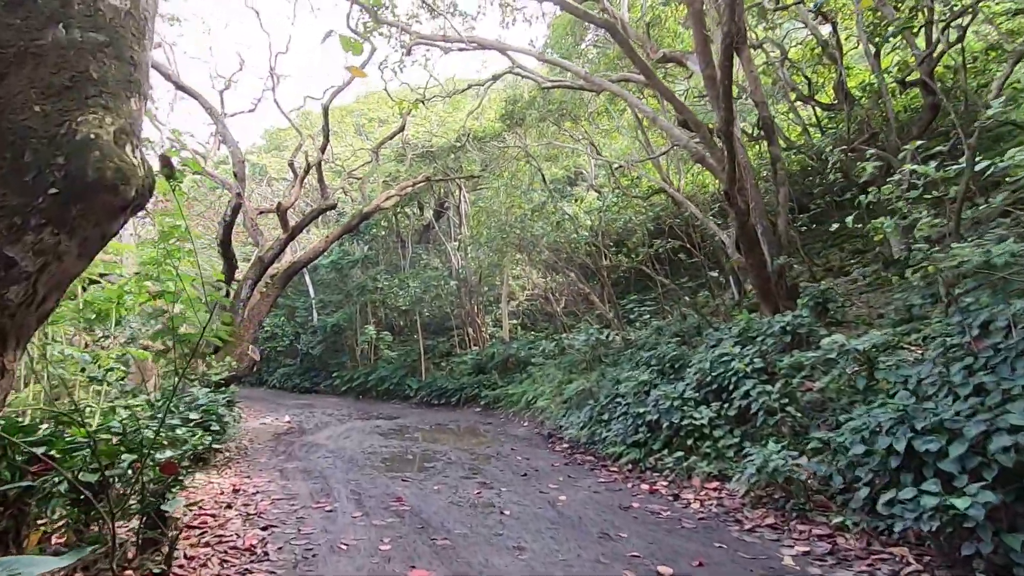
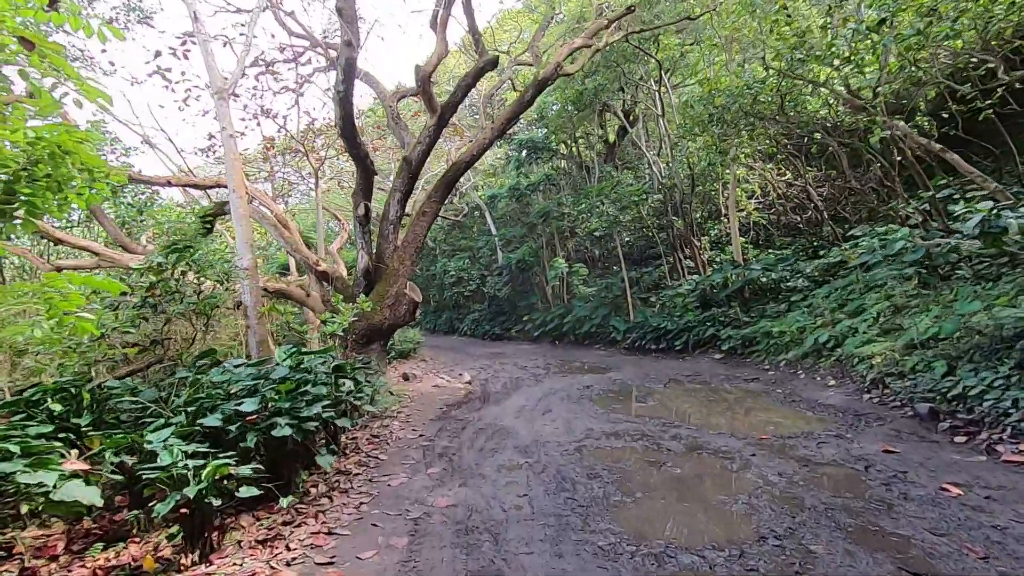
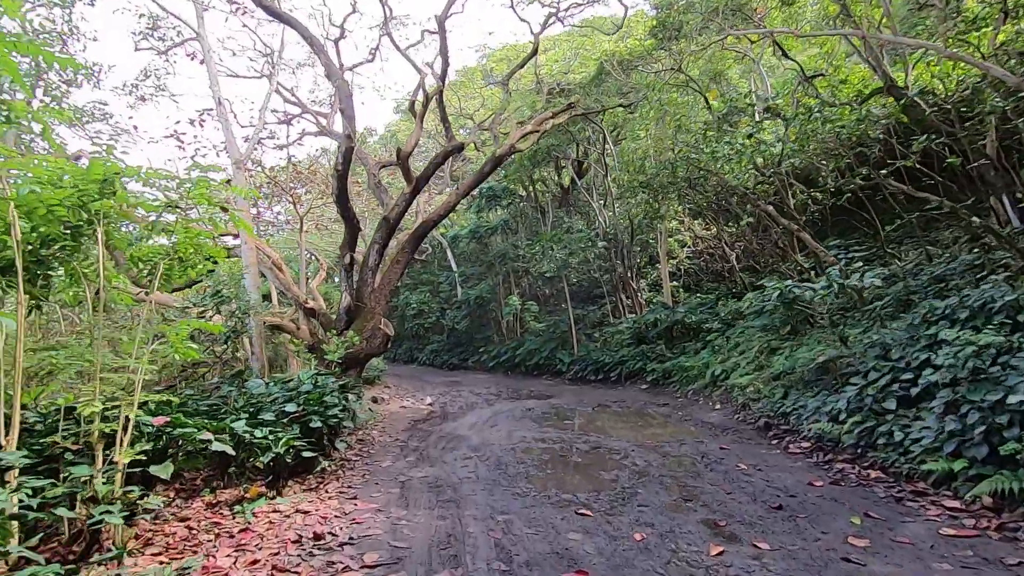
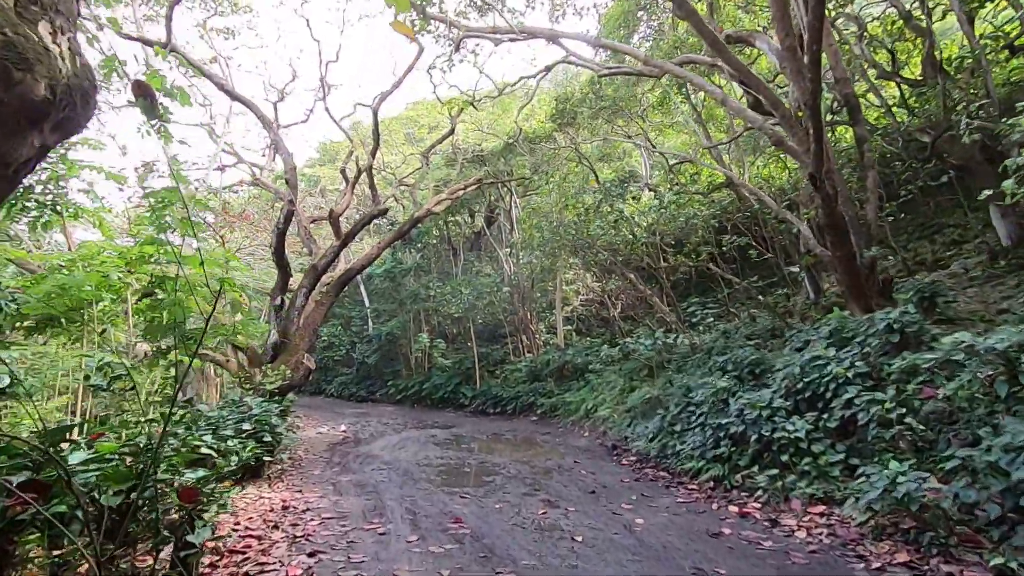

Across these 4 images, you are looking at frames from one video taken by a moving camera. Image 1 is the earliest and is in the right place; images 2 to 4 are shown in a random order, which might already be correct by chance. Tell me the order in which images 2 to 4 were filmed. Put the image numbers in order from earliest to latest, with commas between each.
4, 3, 2
